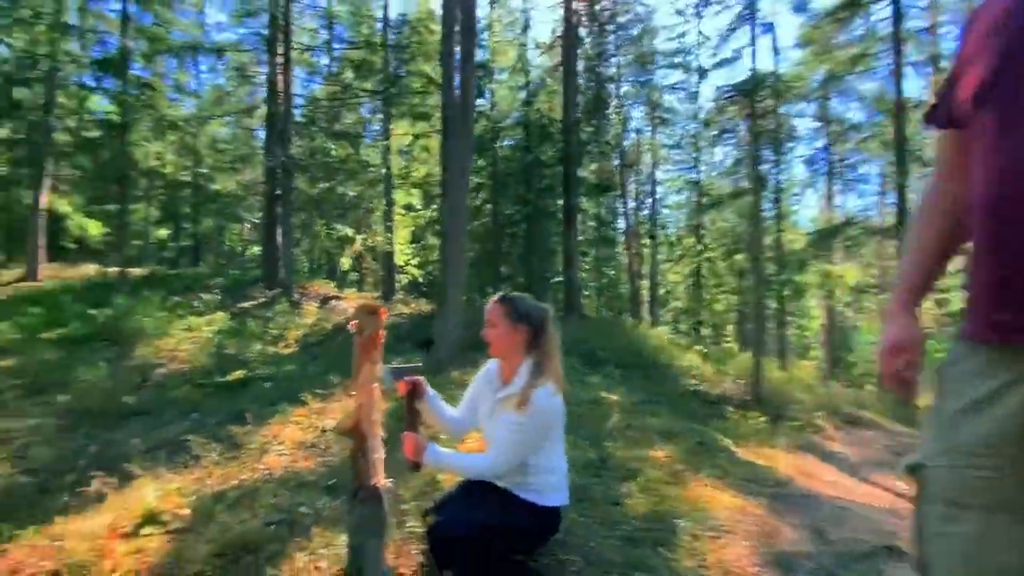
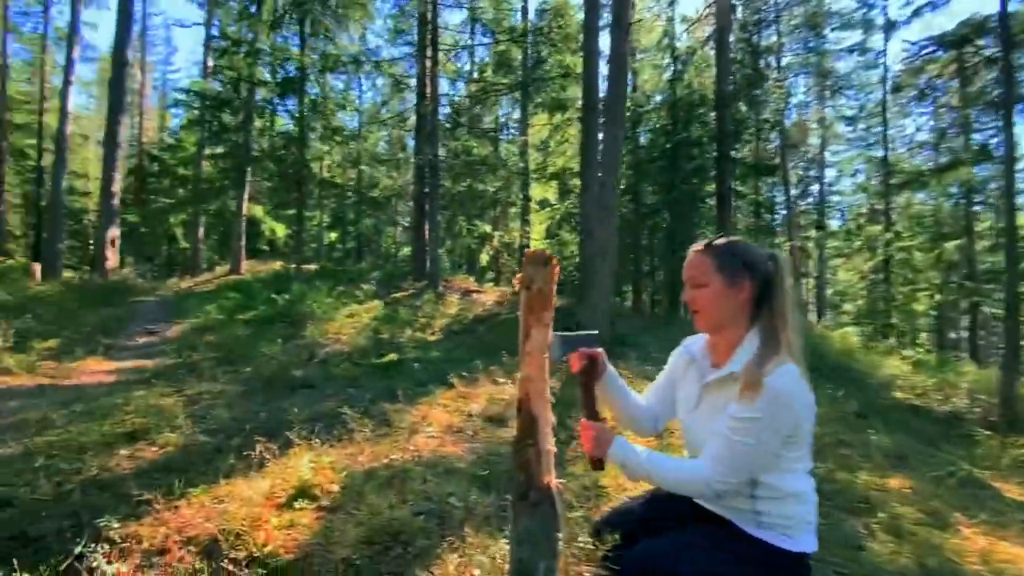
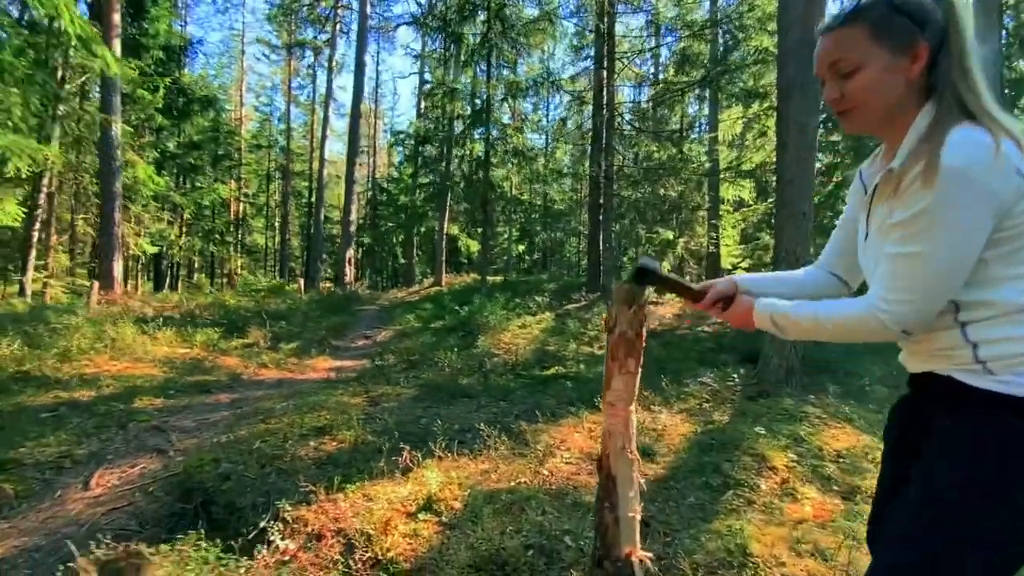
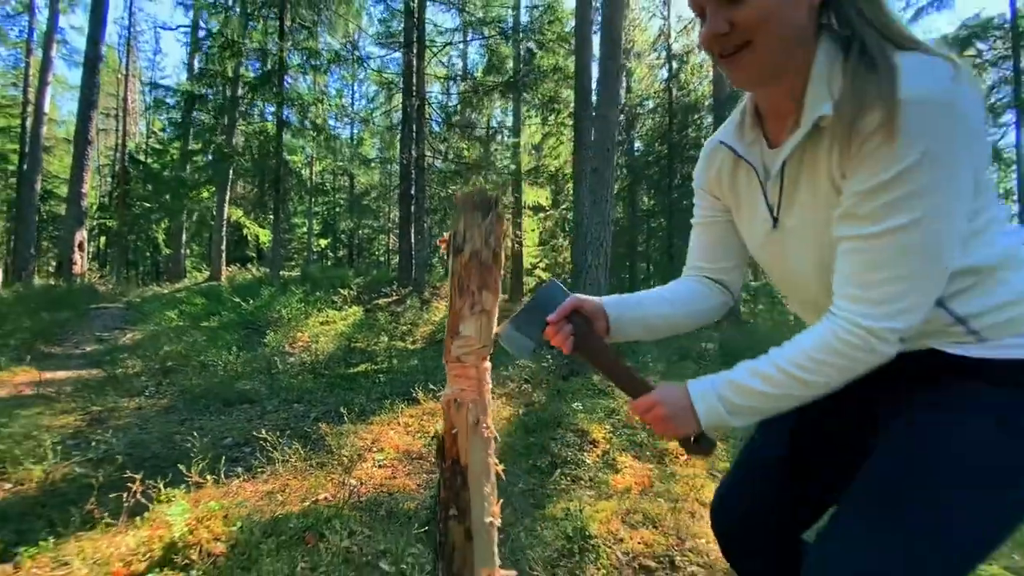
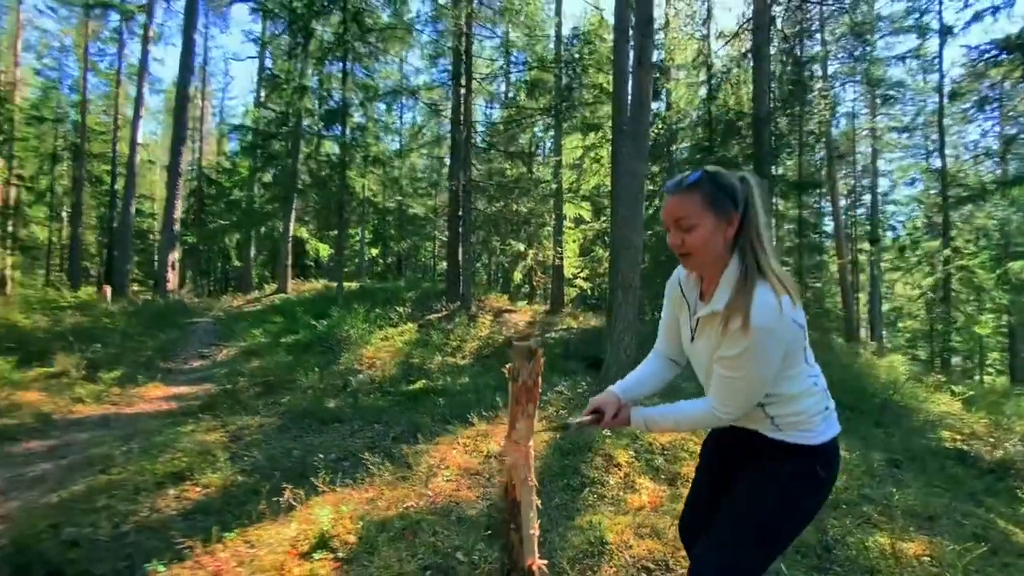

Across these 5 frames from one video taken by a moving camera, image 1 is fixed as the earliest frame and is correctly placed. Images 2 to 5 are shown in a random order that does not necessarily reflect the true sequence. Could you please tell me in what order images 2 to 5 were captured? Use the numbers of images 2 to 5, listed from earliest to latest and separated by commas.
2, 4, 5, 3
